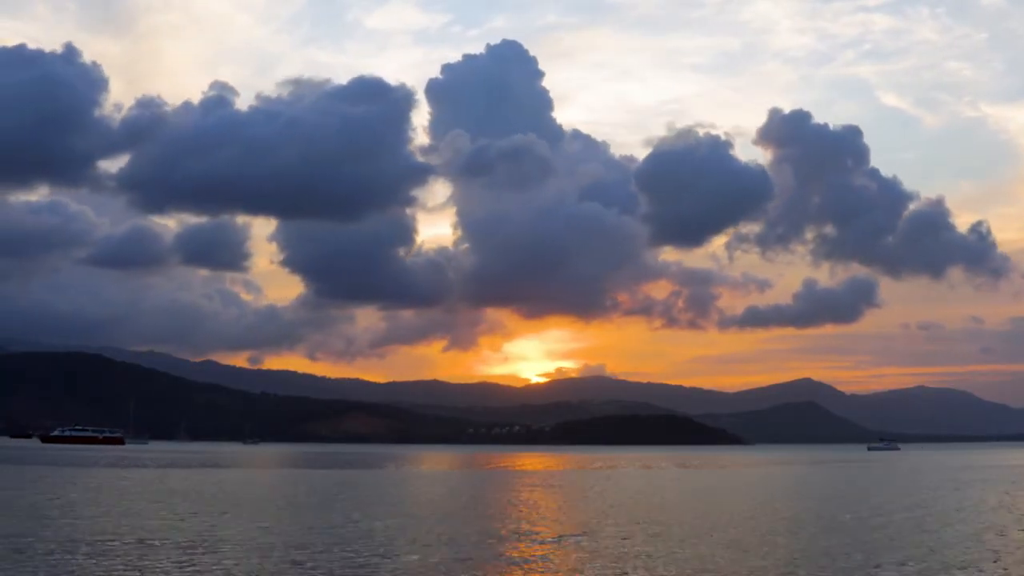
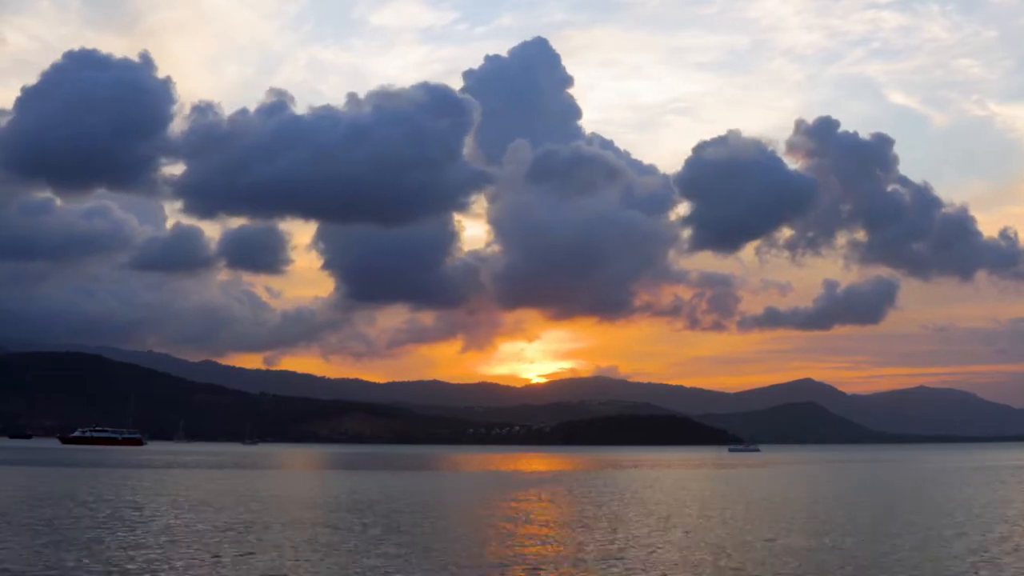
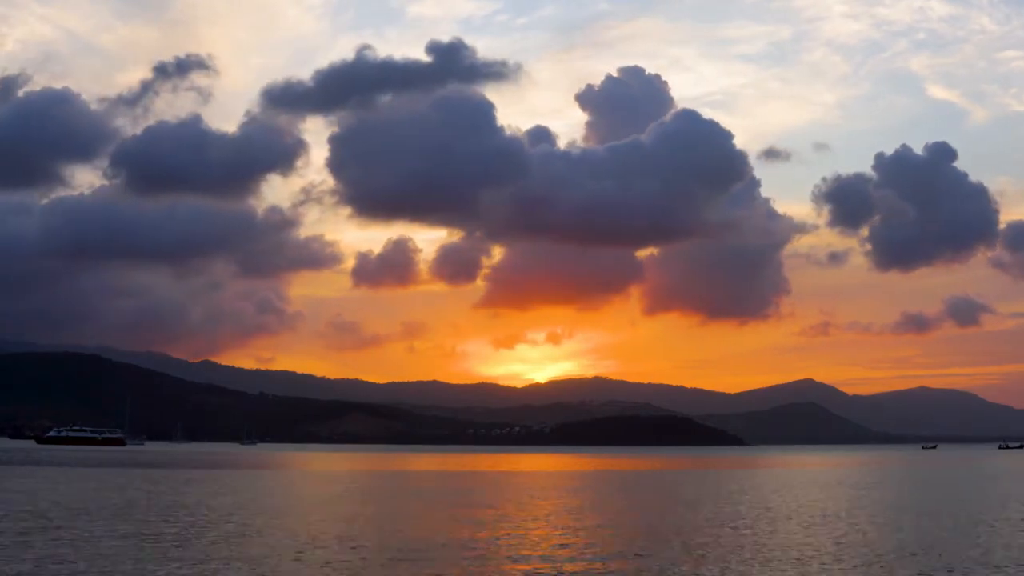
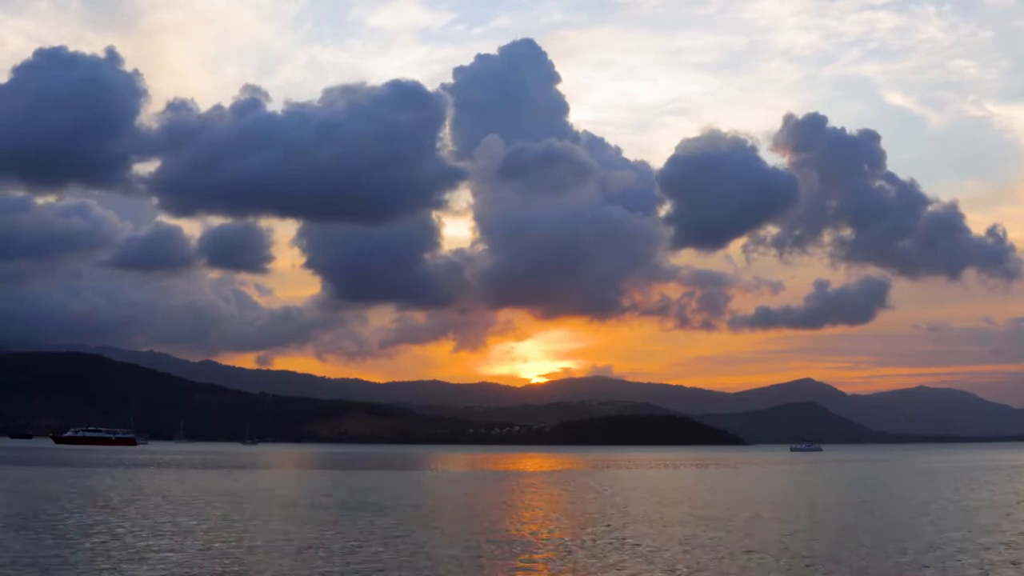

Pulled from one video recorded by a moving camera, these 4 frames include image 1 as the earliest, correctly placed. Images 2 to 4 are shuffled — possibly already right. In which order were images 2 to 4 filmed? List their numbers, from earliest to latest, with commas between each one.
4, 2, 3
